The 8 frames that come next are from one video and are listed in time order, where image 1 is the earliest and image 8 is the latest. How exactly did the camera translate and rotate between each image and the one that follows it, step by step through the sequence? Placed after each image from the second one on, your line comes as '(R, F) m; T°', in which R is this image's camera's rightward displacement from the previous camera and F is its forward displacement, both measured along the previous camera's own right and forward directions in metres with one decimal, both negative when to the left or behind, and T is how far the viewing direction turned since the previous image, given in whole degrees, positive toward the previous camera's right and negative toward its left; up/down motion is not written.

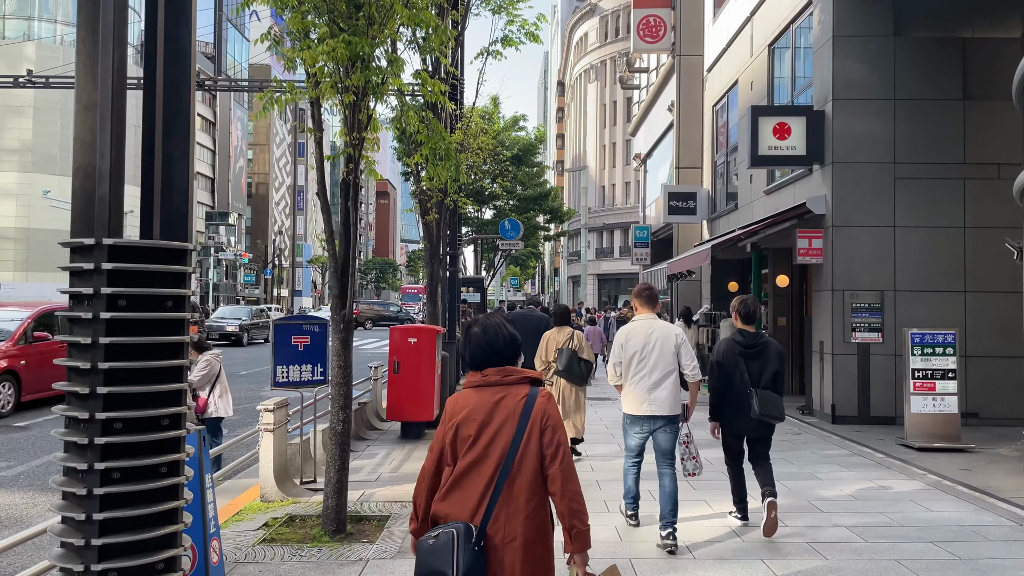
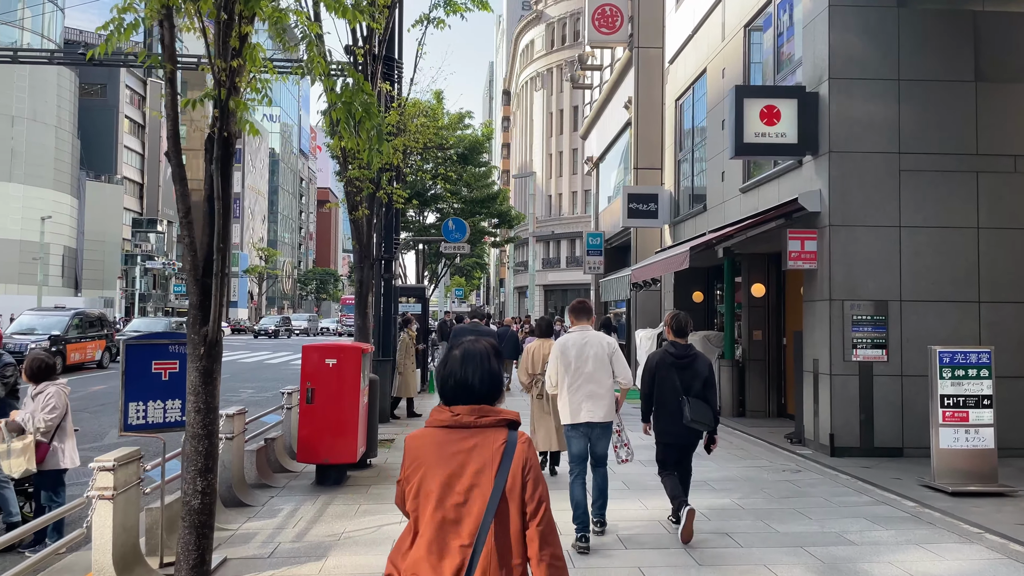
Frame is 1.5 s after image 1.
(0.0, +1.8) m; +4°
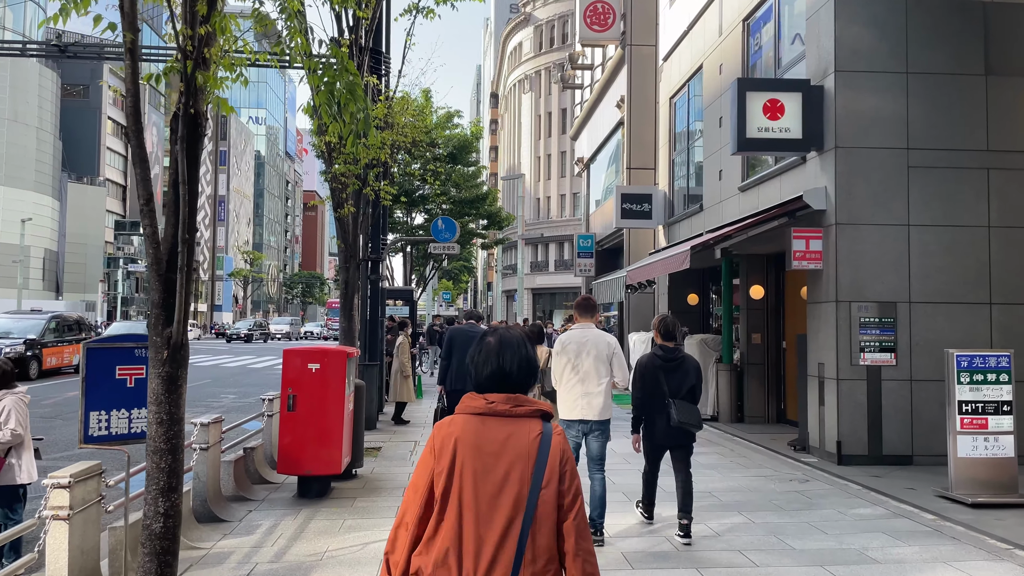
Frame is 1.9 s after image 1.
(-0.1, +0.4) m; +1°
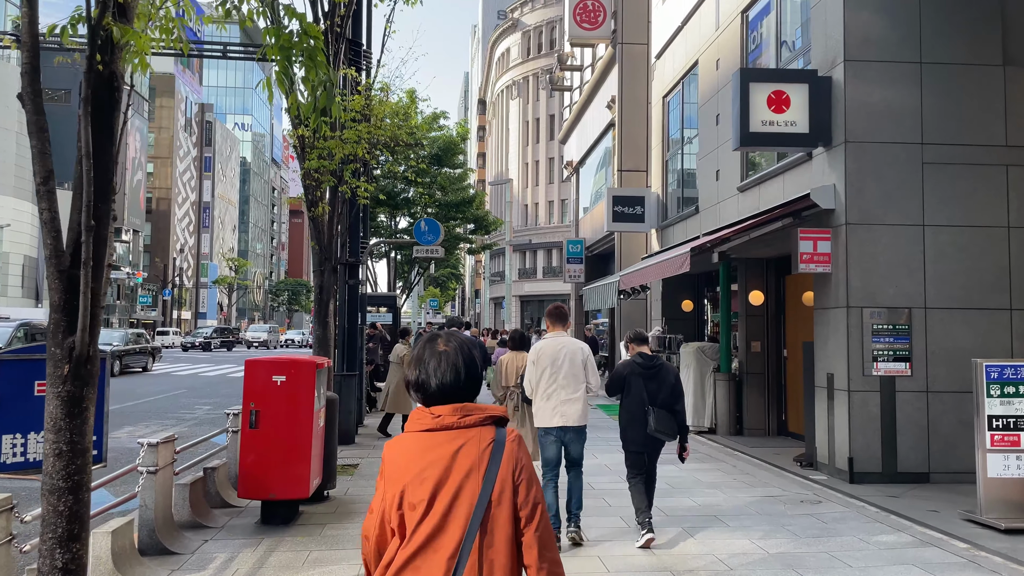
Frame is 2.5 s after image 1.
(0.0, +0.7) m; +1°
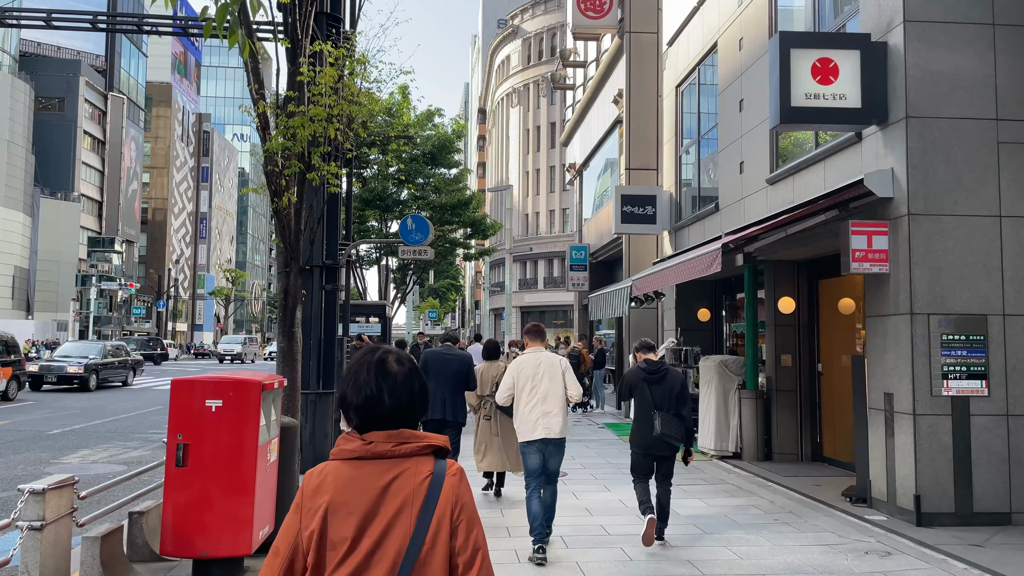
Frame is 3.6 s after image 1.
(0.0, +1.4) m; 0°
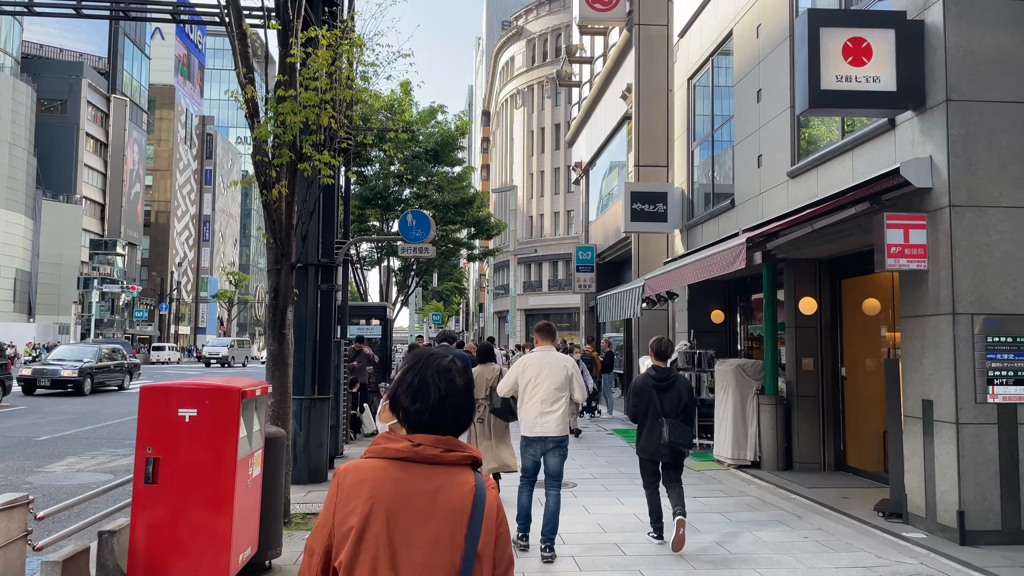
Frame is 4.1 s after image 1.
(0.0, +0.5) m; 0°
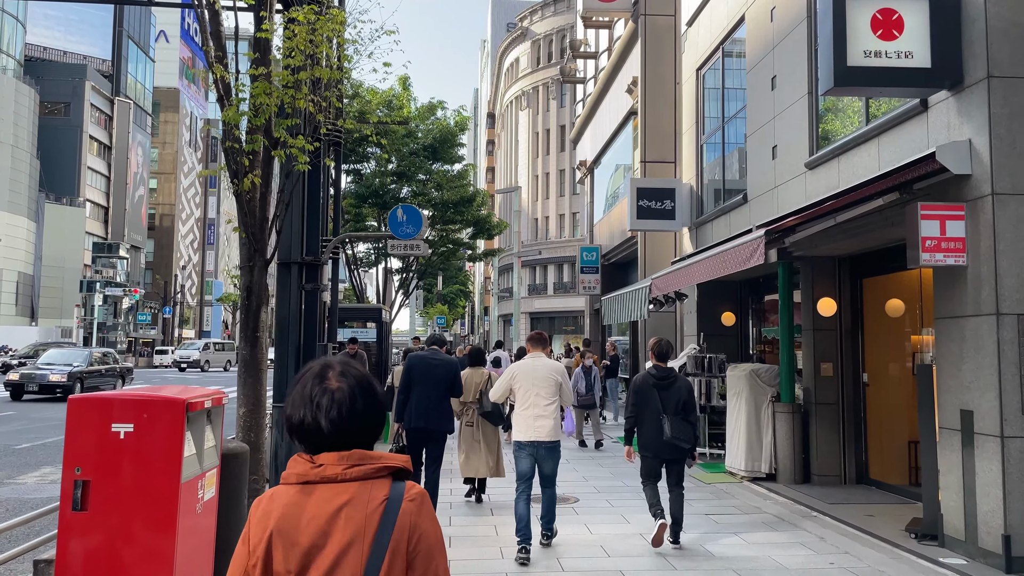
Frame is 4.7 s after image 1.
(+0.1, +0.6) m; 0°
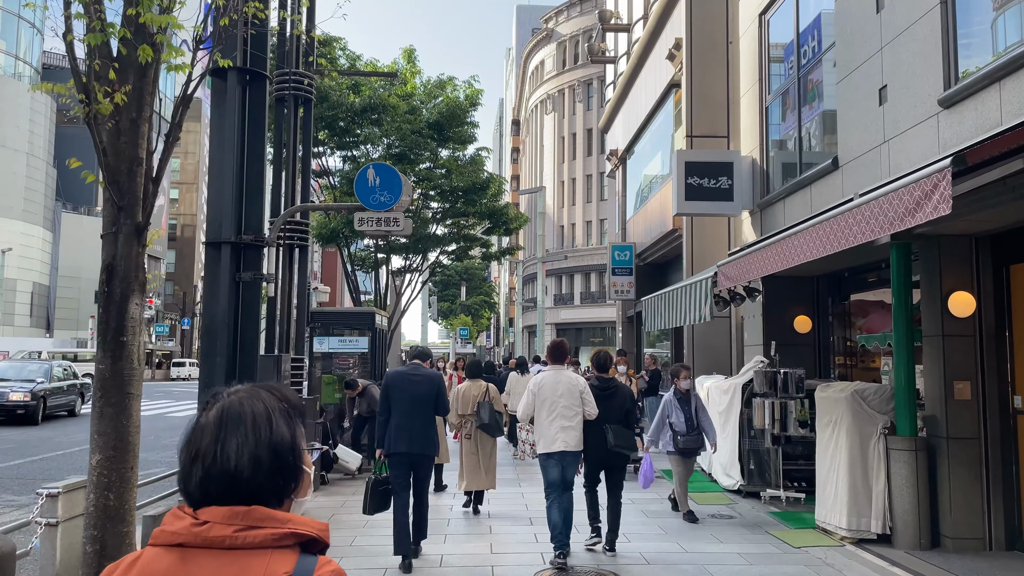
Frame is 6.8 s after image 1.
(+0.1, +2.4) m; -2°
